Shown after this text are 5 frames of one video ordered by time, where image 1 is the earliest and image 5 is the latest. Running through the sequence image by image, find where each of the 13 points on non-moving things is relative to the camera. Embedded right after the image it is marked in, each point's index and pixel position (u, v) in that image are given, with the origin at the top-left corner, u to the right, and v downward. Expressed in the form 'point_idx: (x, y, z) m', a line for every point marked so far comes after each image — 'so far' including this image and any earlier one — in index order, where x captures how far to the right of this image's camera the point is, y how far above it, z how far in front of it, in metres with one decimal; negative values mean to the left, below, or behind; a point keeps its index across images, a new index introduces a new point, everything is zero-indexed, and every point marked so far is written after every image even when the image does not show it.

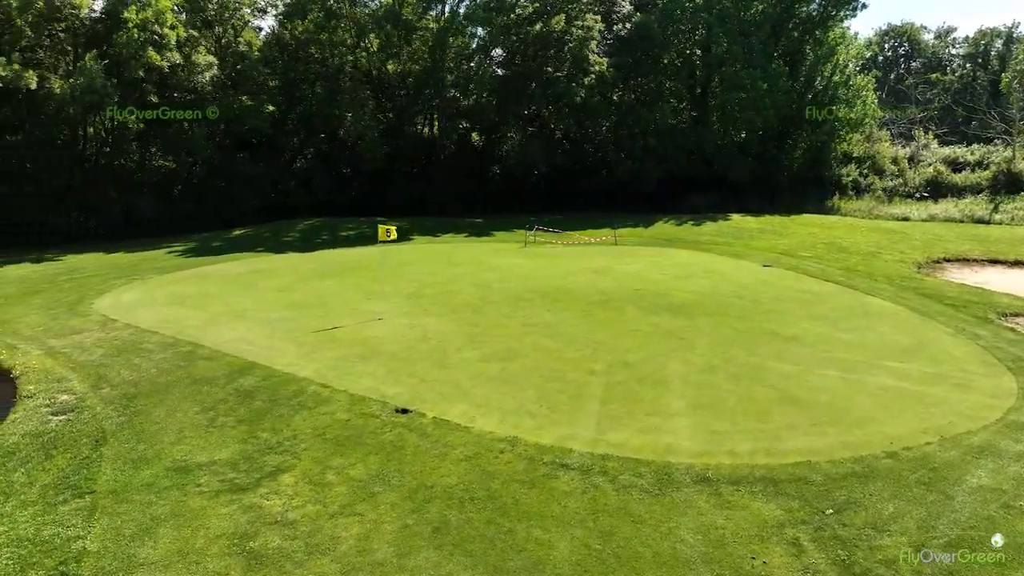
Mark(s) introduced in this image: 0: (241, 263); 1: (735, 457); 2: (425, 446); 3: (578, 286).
0: (-7.1, +0.7, +18.8) m
1: (+2.0, -1.5, +6.5) m
2: (-0.9, -1.5, +6.9) m
3: (+1.3, 0.0, +14.1) m
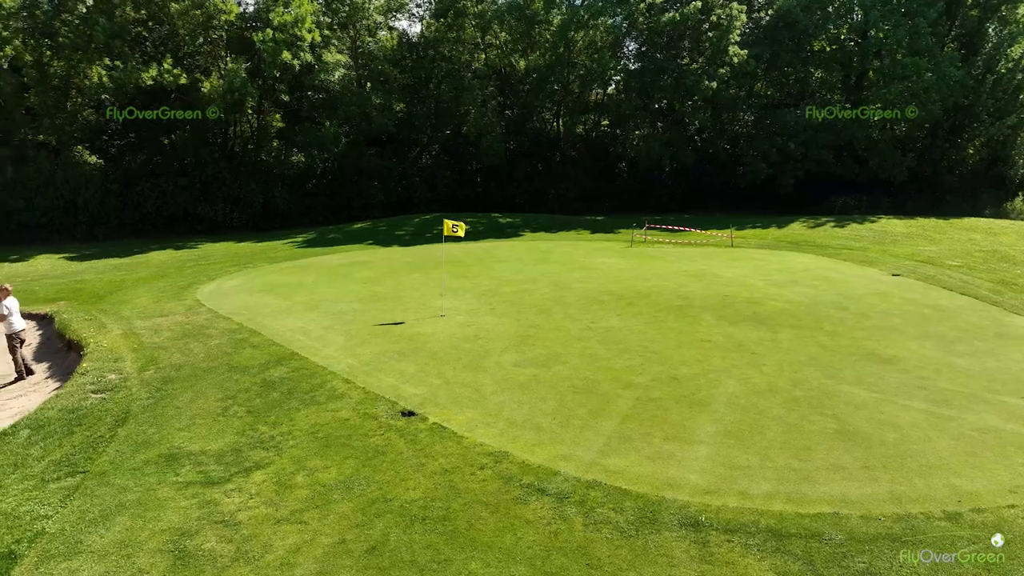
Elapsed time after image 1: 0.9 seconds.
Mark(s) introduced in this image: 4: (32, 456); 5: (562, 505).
0: (-4.5, +0.9, +19.4) m
1: (+1.8, -1.6, +5.5) m
2: (-1.0, -1.5, +6.5) m
3: (+2.7, 0.0, +13.0) m
4: (-4.7, -1.6, +6.9) m
5: (+0.4, -1.7, +5.5) m
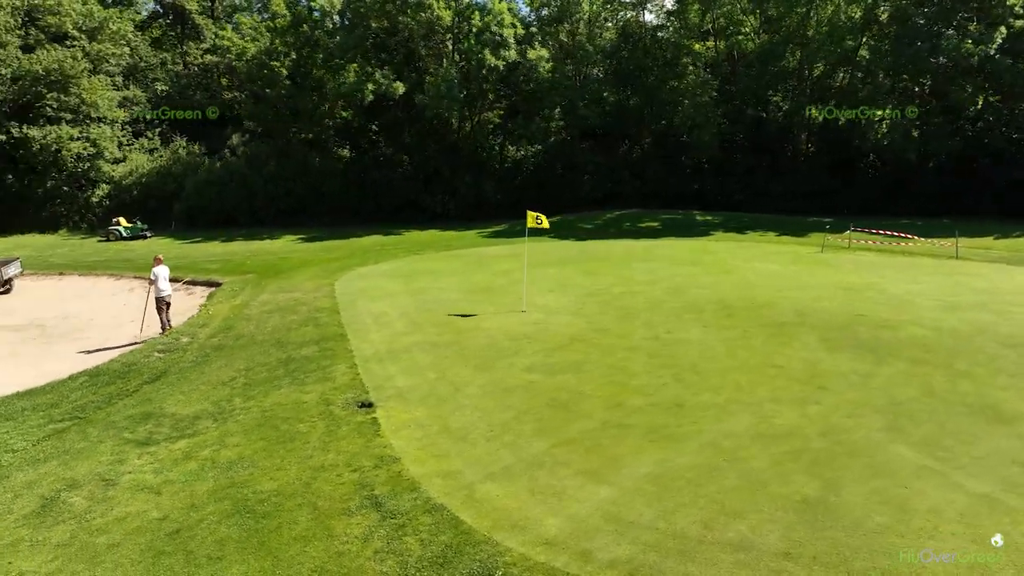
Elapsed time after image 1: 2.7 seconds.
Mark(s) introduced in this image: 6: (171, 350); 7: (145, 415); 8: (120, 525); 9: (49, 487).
0: (0.0, +1.1, +19.5) m
1: (+0.4, -1.7, +4.3) m
2: (-1.8, -1.4, +6.3) m
3: (+4.2, -0.2, +10.9) m
4: (-5.0, -1.2, +8.1) m
5: (-0.9, -1.6, +4.9) m
6: (-4.5, -0.8, +9.5) m
7: (-3.8, -1.3, +7.4) m
8: (-2.8, -1.7, +5.1) m
9: (-3.8, -1.6, +5.9) m
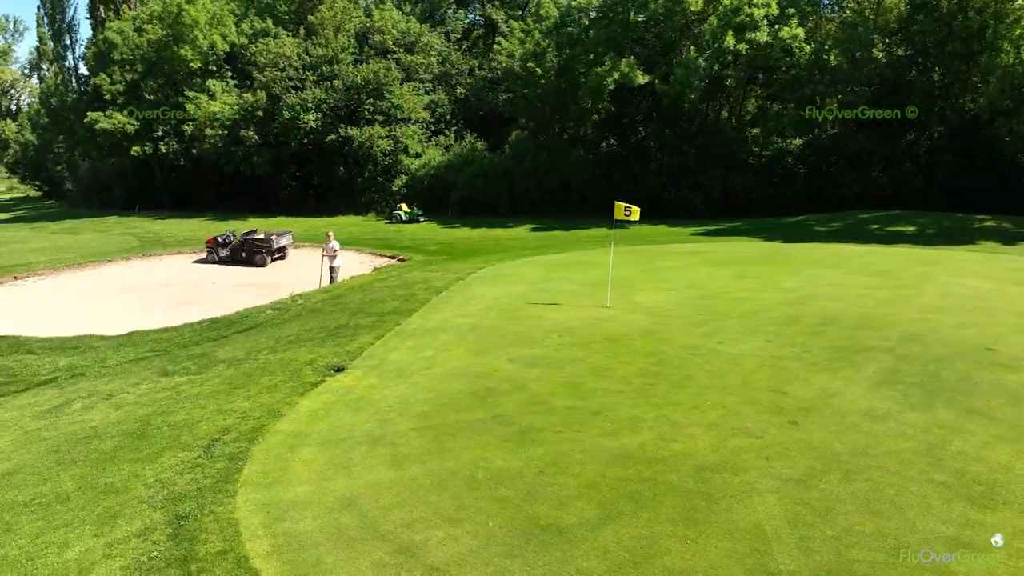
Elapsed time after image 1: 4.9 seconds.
0: (+5.0, +1.1, +18.2) m
1: (-1.6, -1.5, +4.5) m
2: (-2.7, -1.1, +7.2) m
3: (+4.9, -0.4, +8.7) m
4: (-4.7, -0.7, +10.2) m
5: (-2.5, -1.3, +5.5) m
6: (-3.6, -0.3, +11.3) m
7: (-4.0, -0.8, +9.1) m
8: (-4.1, -1.3, +6.6) m
9: (-4.7, -1.1, +7.7) m
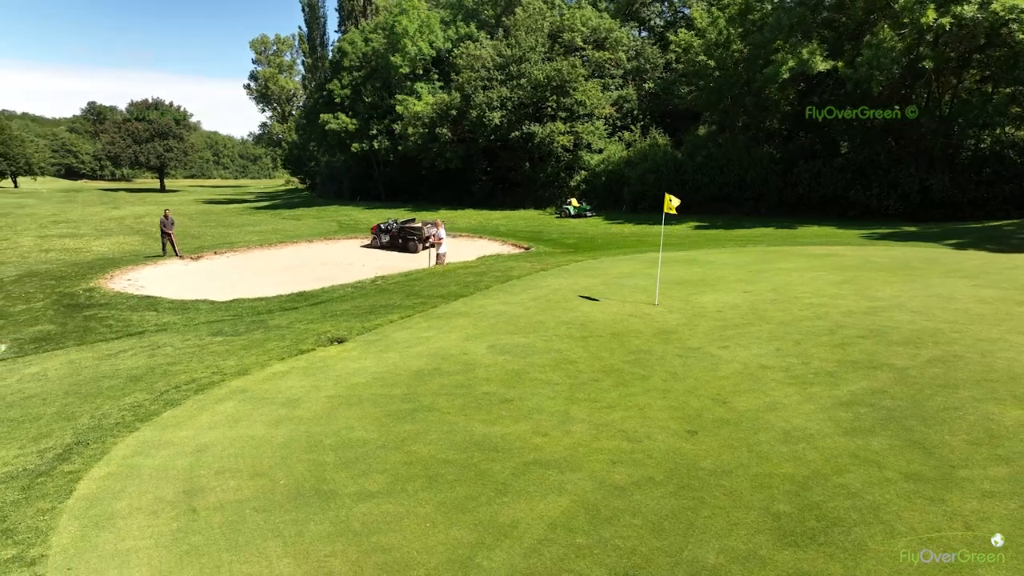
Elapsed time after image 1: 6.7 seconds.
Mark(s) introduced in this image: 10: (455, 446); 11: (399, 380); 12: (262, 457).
0: (+7.8, +0.9, +16.2) m
1: (-2.9, -1.2, +5.2) m
2: (-3.0, -0.7, +8.1) m
3: (+4.6, -0.6, +7.2) m
4: (-4.0, -0.3, +11.6) m
5: (-3.4, -1.0, +6.5) m
6: (-2.6, 0.0, +12.3) m
7: (-3.7, -0.5, +10.3) m
8: (-4.6, -0.9, +8.0) m
9: (-4.7, -0.7, +9.2) m
10: (-0.4, -1.2, +5.2) m
11: (-1.1, -0.9, +6.9) m
12: (-1.7, -1.2, +5.1) m
